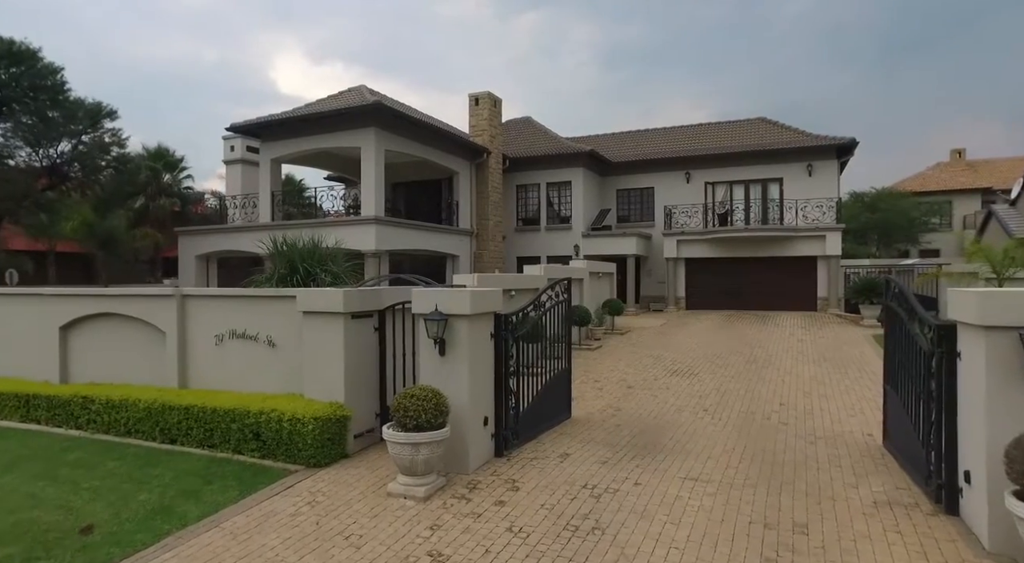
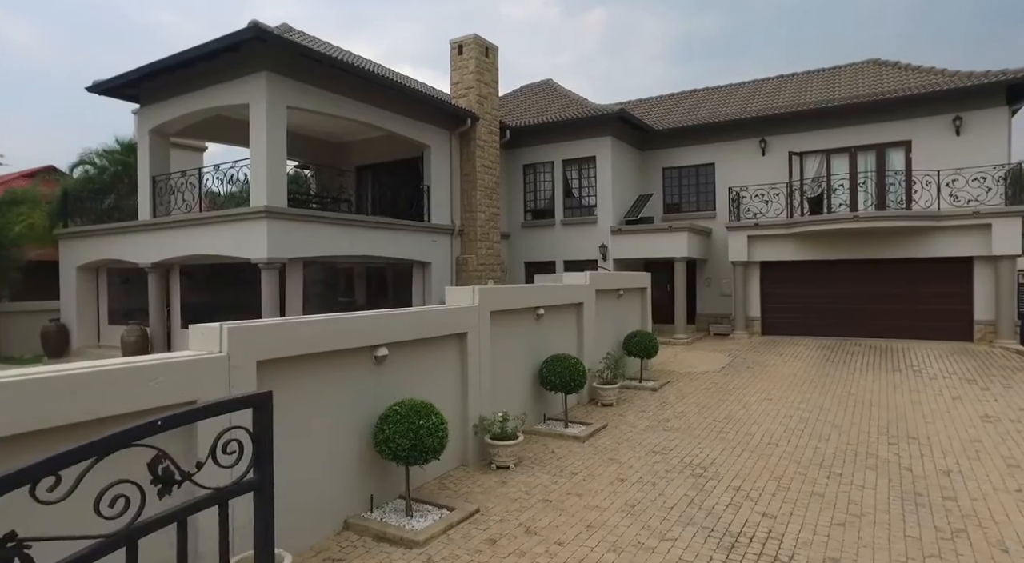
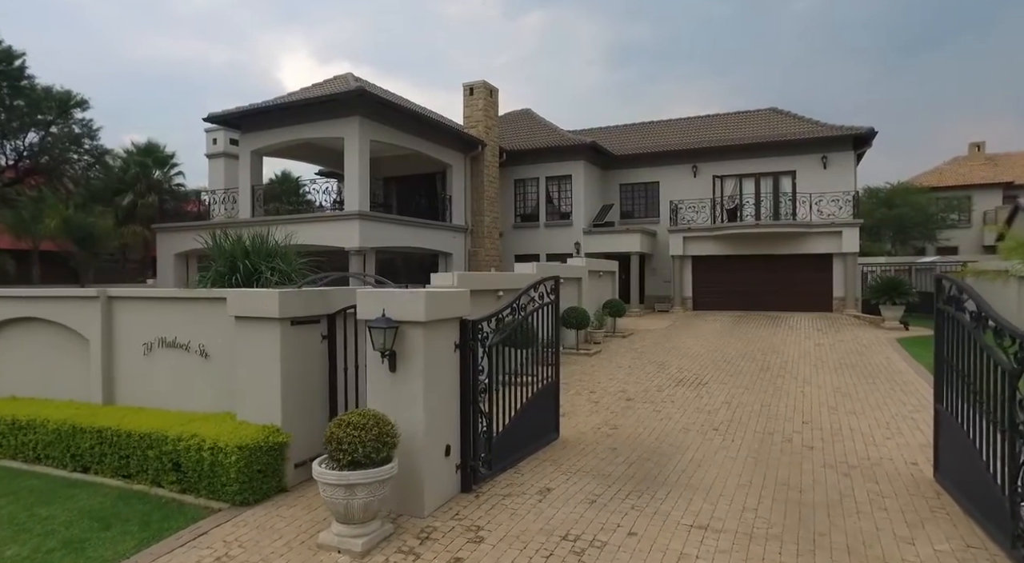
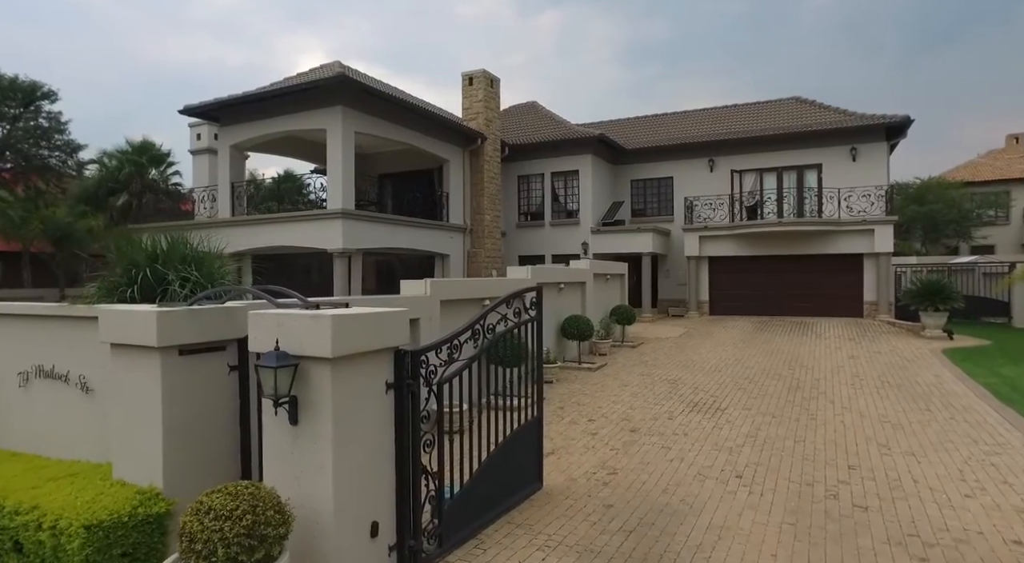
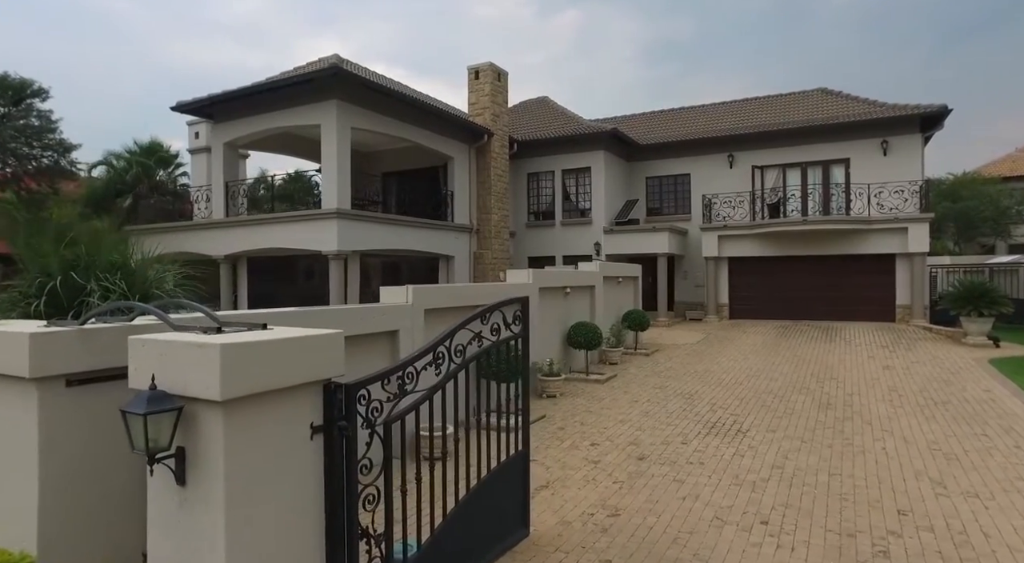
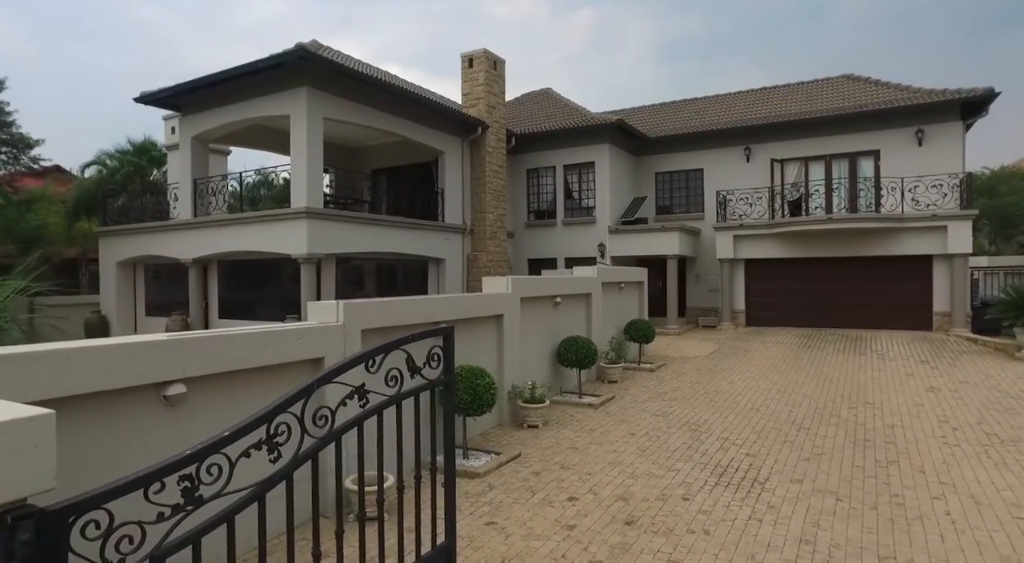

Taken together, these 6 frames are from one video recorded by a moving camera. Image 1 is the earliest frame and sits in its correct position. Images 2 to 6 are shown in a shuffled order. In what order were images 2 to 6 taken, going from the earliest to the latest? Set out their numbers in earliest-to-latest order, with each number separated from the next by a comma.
3, 4, 5, 6, 2
